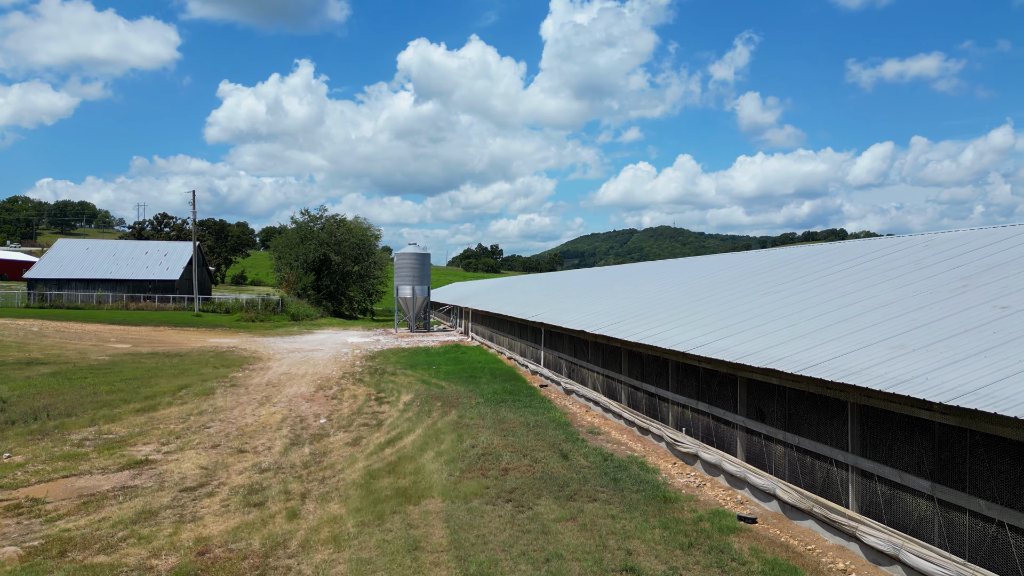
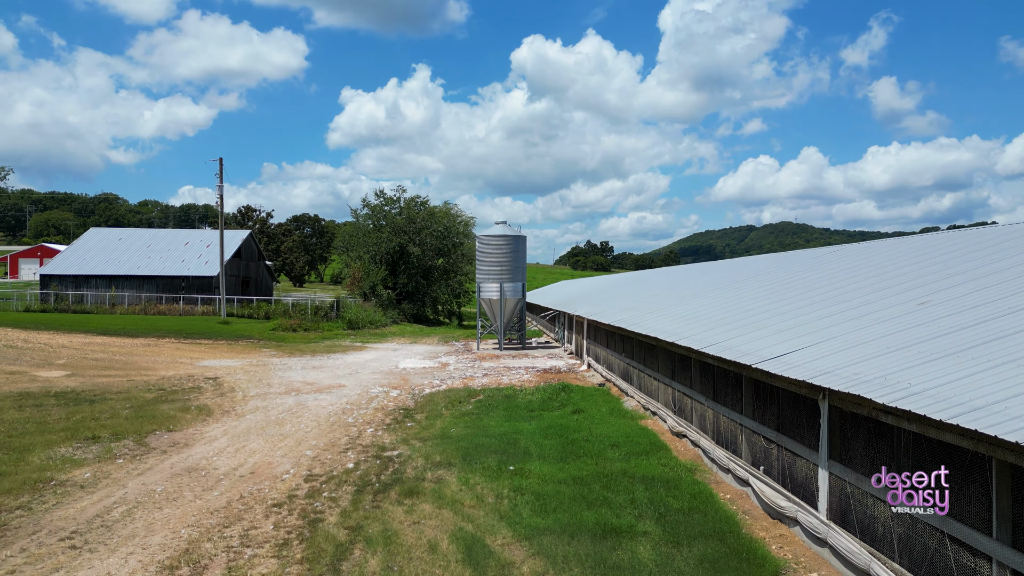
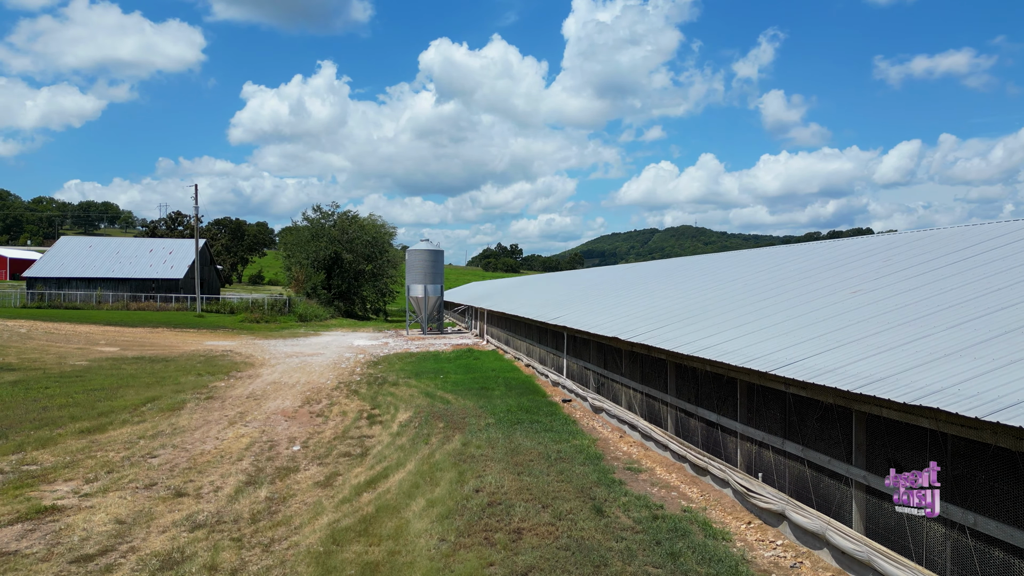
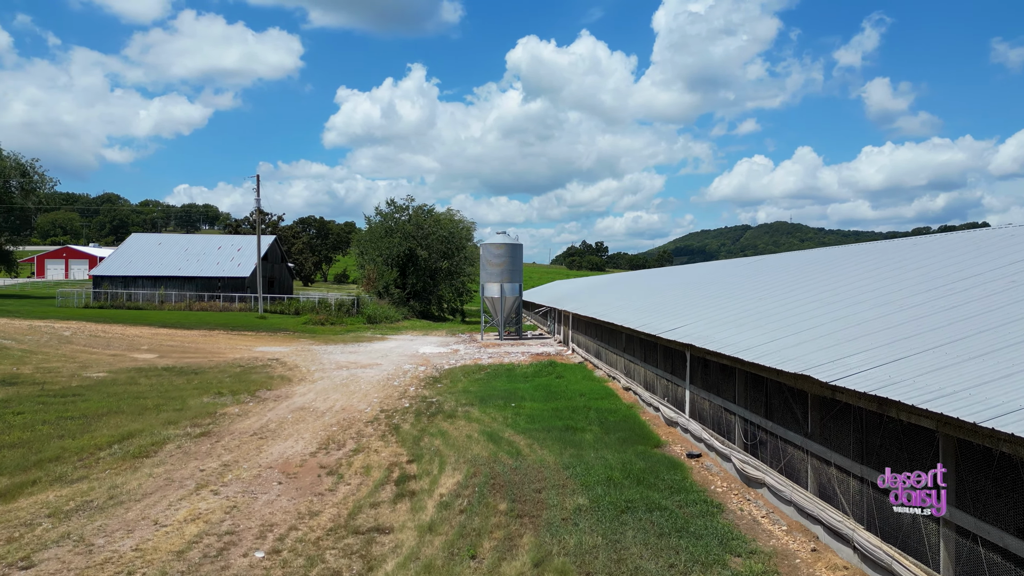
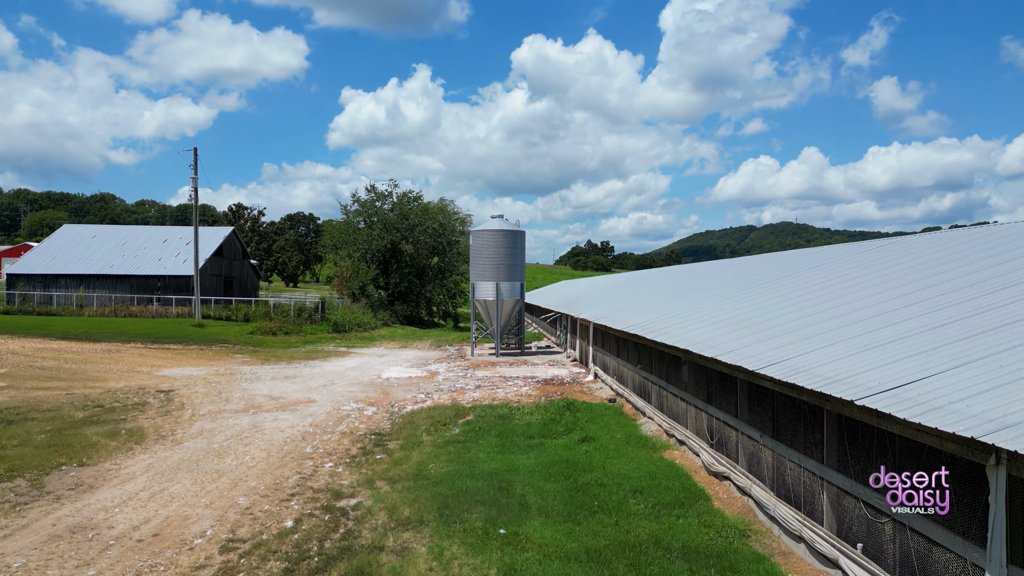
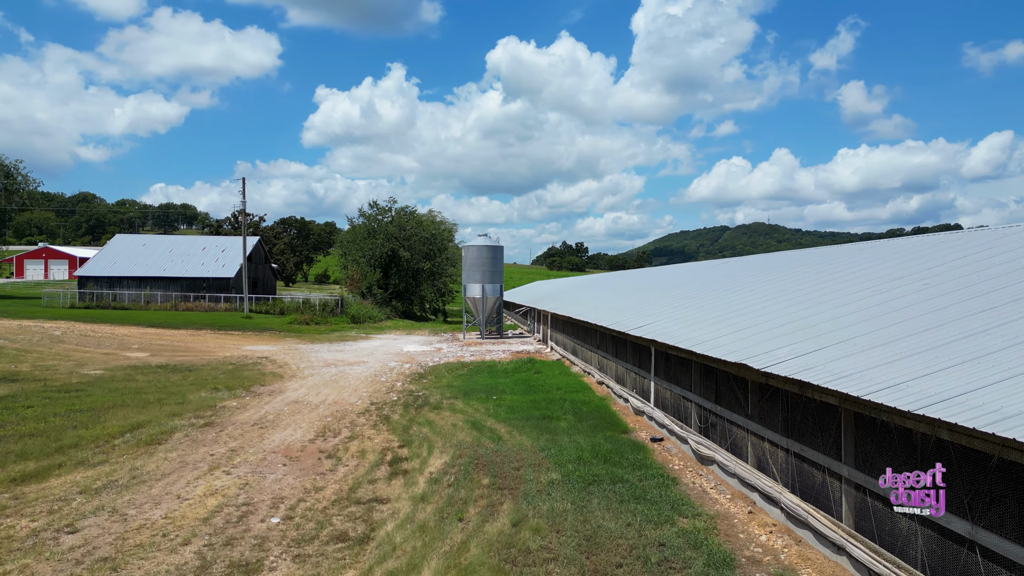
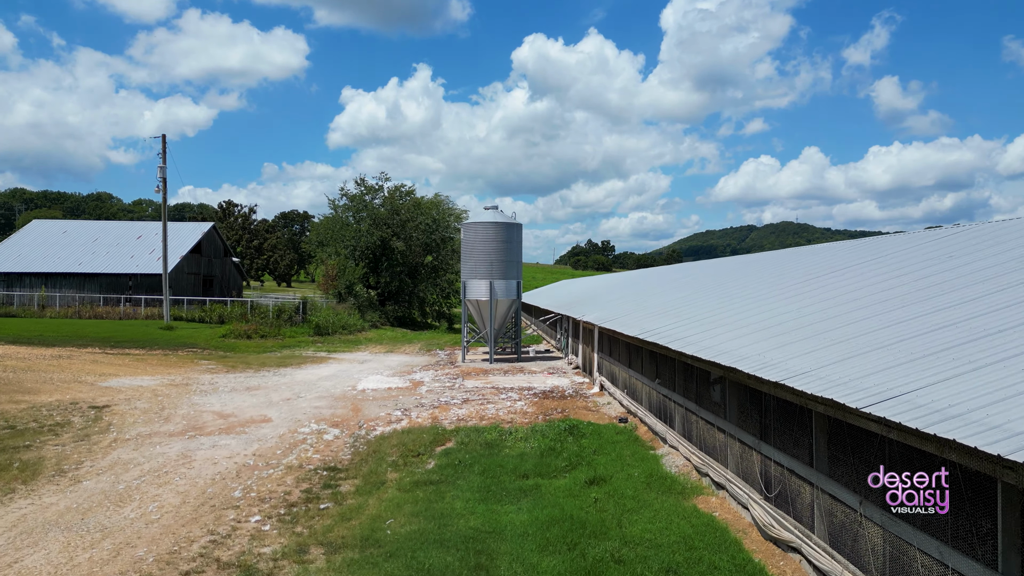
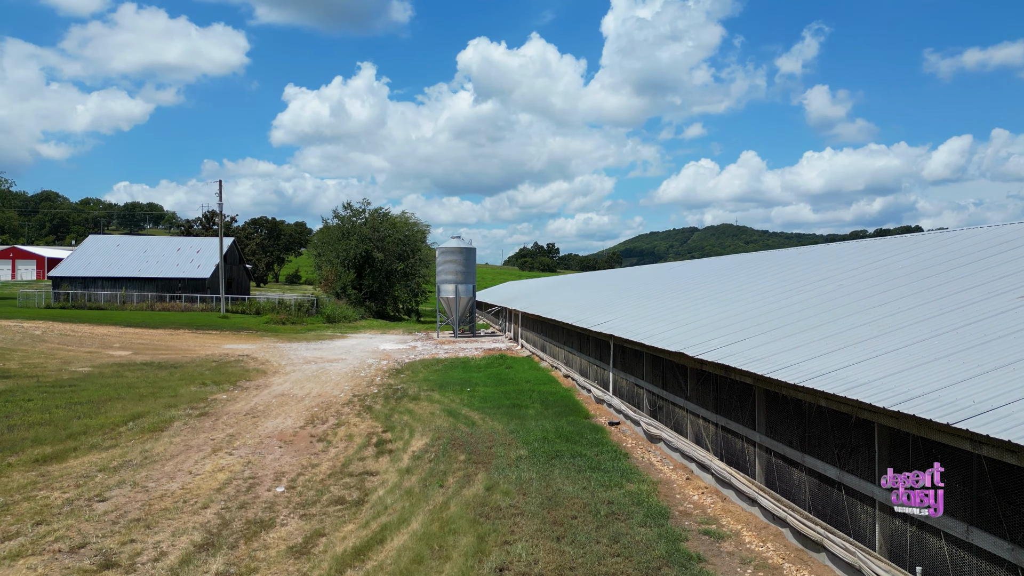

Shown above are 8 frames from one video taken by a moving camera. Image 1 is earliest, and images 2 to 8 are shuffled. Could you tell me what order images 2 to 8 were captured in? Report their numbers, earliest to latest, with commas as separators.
3, 8, 6, 4, 2, 5, 7
